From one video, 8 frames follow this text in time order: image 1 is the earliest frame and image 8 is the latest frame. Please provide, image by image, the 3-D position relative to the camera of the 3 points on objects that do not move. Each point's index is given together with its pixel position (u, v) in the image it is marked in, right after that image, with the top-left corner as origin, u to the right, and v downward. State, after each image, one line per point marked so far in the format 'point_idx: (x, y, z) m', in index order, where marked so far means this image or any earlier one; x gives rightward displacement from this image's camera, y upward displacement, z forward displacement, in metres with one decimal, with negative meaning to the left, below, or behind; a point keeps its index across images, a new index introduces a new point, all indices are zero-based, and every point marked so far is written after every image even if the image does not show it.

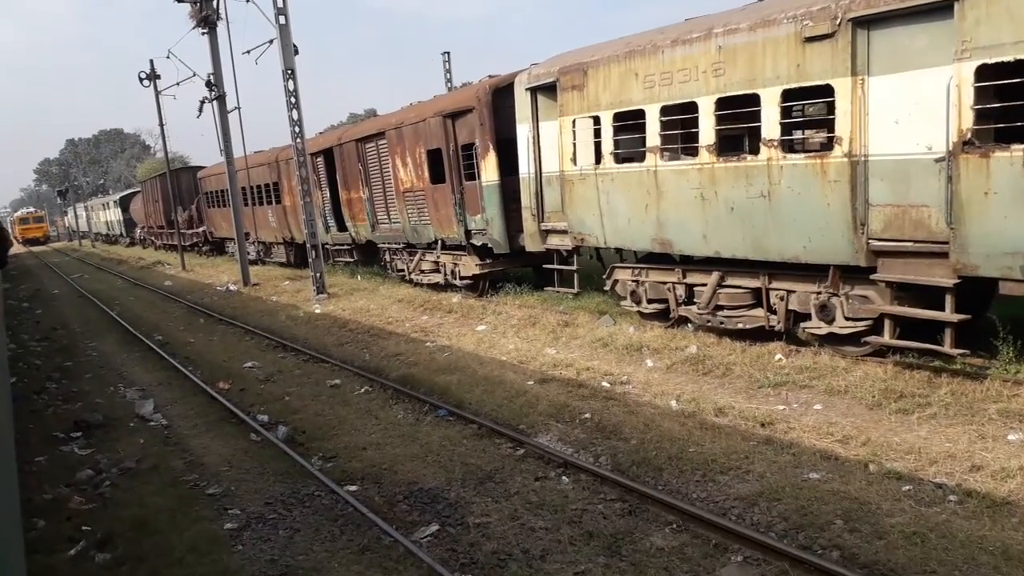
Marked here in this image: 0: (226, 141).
0: (-6.2, +3.2, +16.9) m
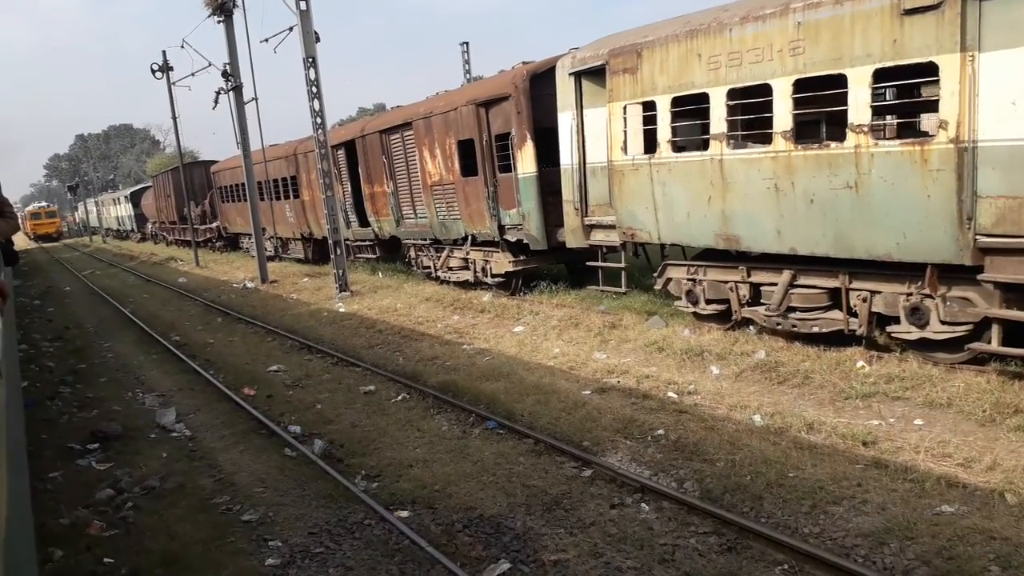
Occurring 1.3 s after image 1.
0: (-5.6, +3.2, +16.4) m
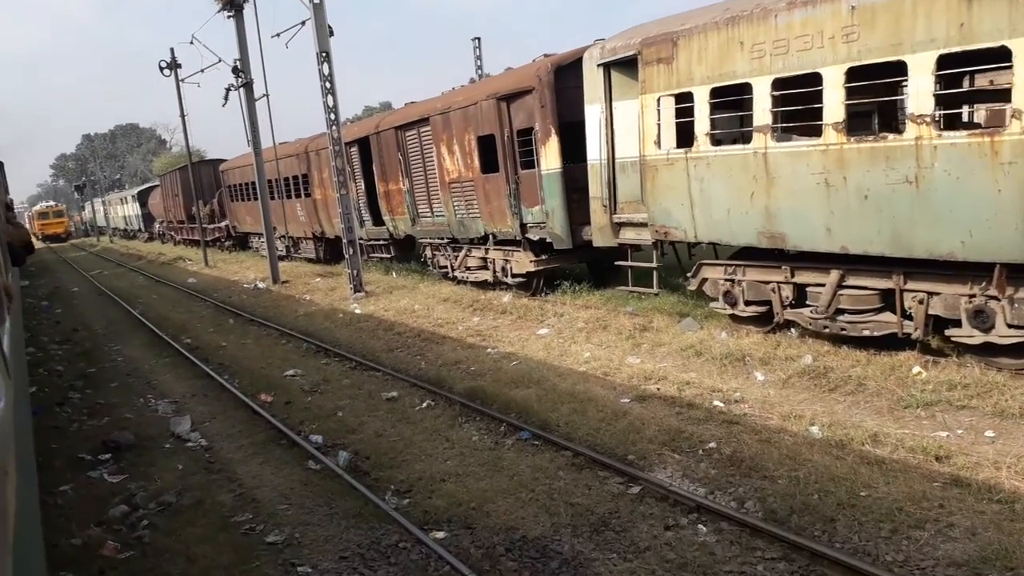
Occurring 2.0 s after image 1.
0: (-5.3, +3.2, +16.0) m
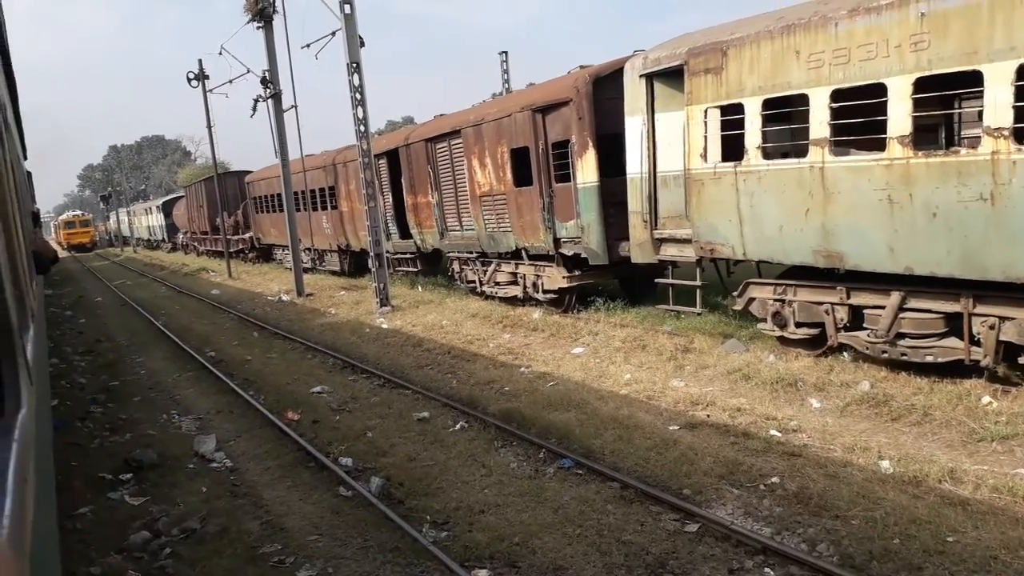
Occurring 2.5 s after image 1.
0: (-4.7, +3.0, +15.9) m
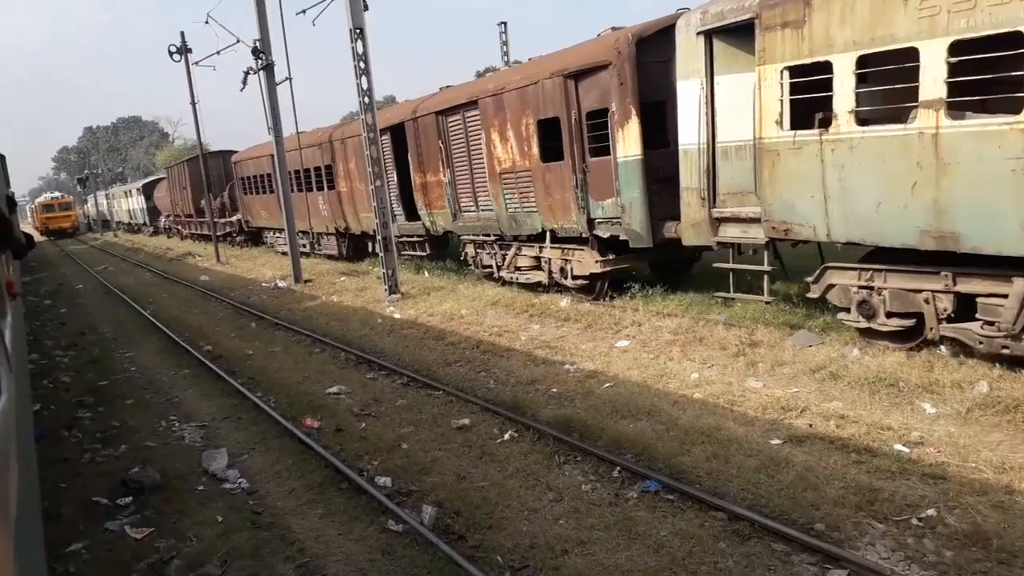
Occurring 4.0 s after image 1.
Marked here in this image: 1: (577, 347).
0: (-4.5, +3.2, +14.8) m
1: (+0.7, -0.6, +8.1) m
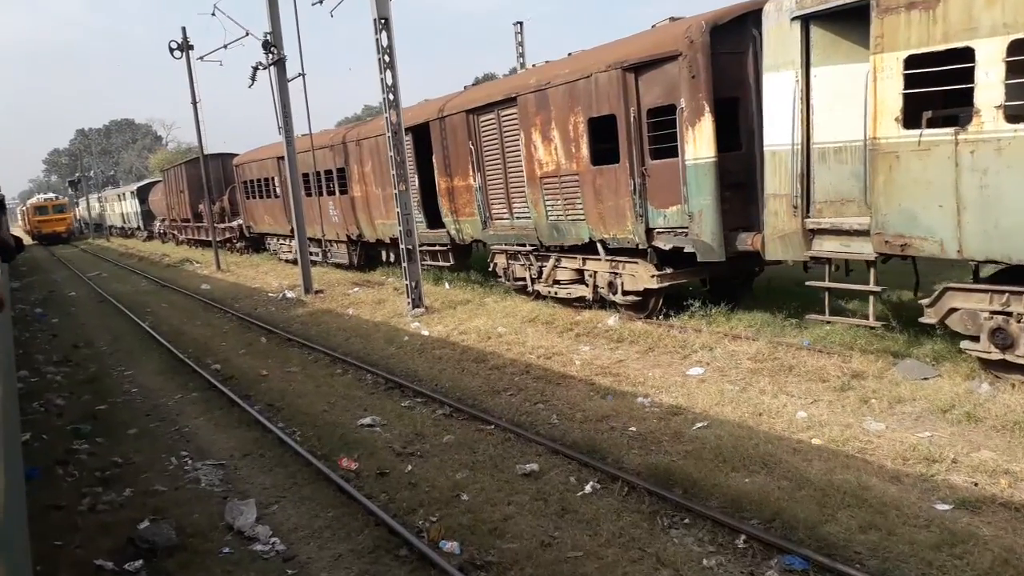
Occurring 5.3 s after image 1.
0: (-4.0, +3.1, +13.8) m
1: (+1.2, -0.8, +7.1) m
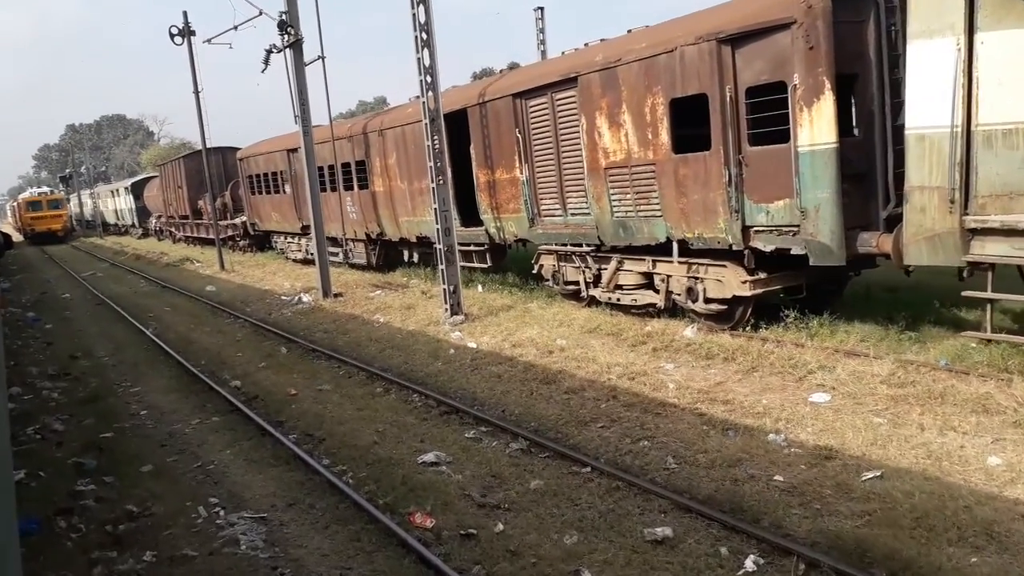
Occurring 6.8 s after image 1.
0: (-3.4, +3.0, +12.7) m
1: (+1.9, -0.9, +6.0) m
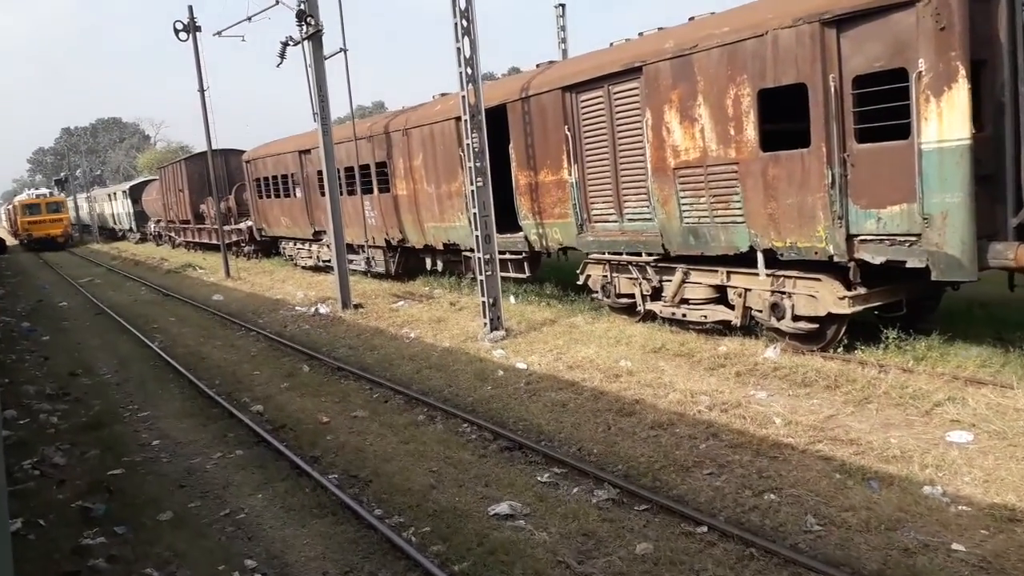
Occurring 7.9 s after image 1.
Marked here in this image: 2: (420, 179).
0: (-2.9, +2.8, +11.8) m
1: (+2.4, -1.0, +5.1) m
2: (-1.4, +1.7, +11.9) m
